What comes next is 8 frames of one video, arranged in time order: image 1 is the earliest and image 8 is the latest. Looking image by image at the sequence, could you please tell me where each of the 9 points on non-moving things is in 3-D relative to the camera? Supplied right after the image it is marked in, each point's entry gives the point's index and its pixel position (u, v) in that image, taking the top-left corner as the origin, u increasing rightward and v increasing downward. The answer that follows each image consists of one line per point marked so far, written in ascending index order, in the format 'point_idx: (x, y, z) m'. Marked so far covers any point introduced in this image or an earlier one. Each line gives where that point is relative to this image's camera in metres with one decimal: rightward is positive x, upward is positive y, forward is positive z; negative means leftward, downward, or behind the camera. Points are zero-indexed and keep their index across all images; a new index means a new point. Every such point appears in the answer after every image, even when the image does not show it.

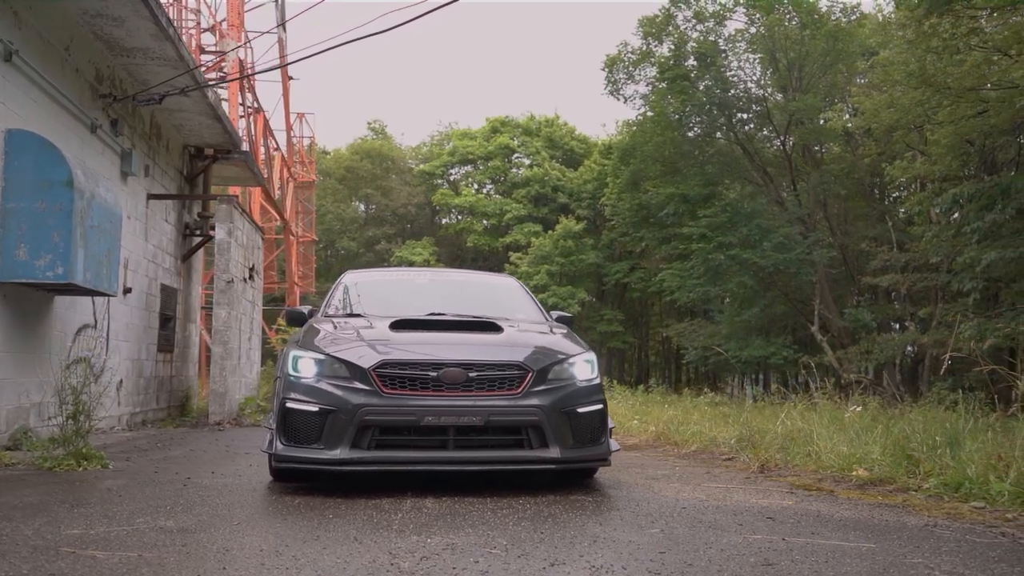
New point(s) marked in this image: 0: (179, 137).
0: (-4.5, +2.0, +11.5) m
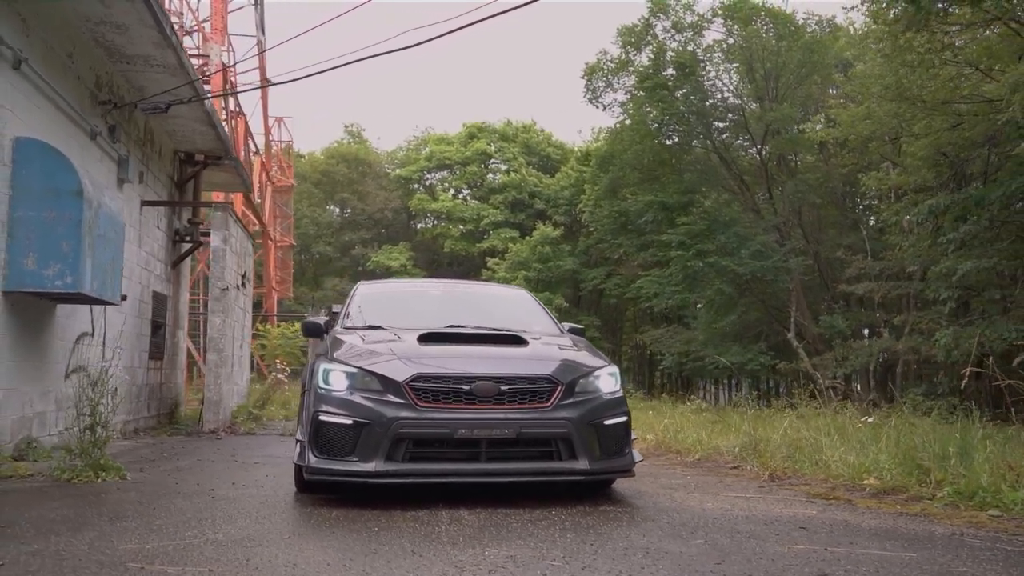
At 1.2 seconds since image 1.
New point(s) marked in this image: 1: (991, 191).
0: (-4.6, +1.9, +11.4) m
1: (+8.3, +1.7, +14.8) m
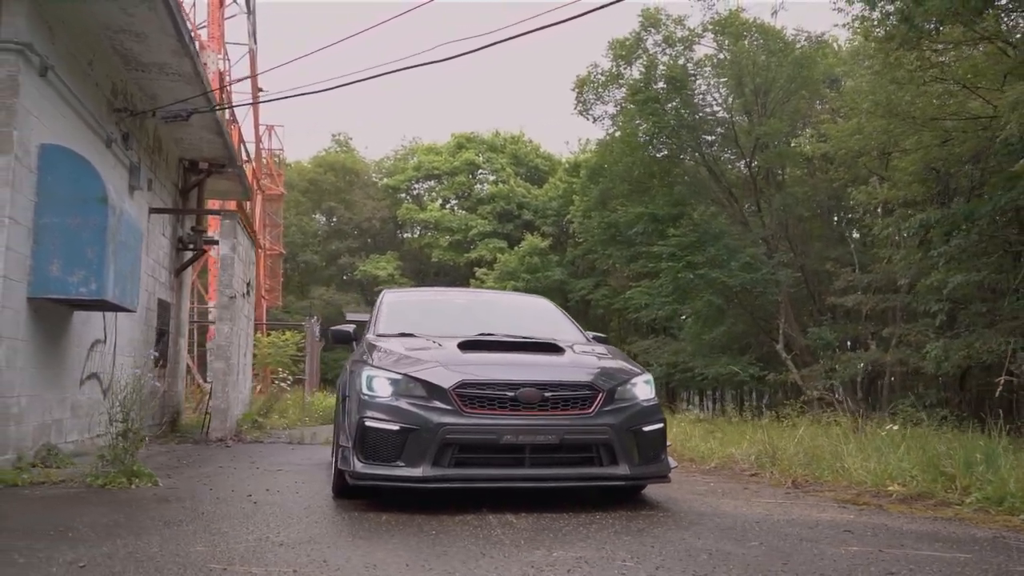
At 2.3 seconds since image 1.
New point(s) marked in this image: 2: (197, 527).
0: (-4.5, +1.8, +11.4) m
1: (+8.3, +1.5, +15.1) m
2: (-1.5, -1.1, +4.0) m
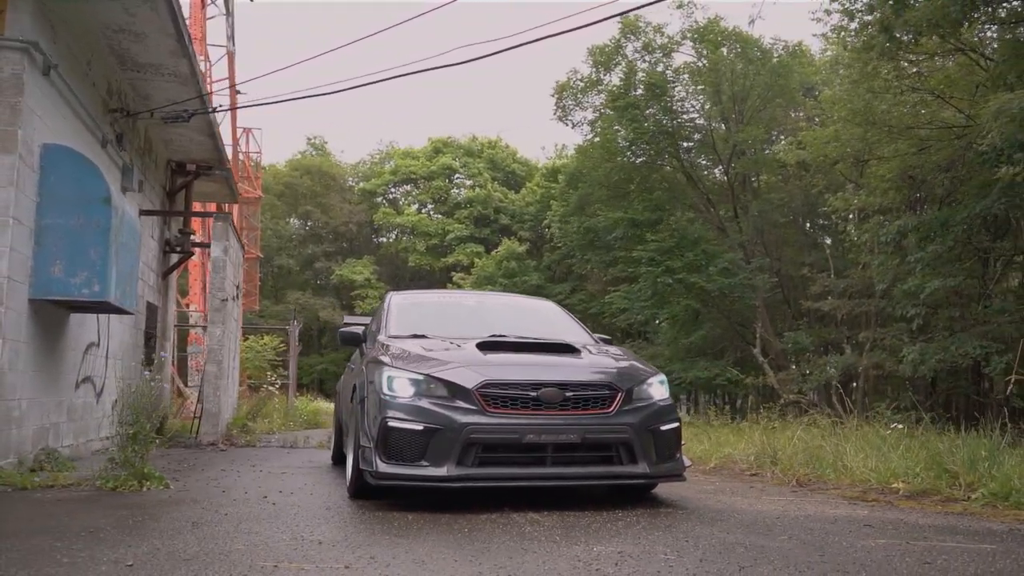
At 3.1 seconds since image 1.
0: (-4.6, +1.8, +11.3) m
1: (+8.1, +1.4, +15.5) m
2: (-1.3, -1.1, +4.0) m
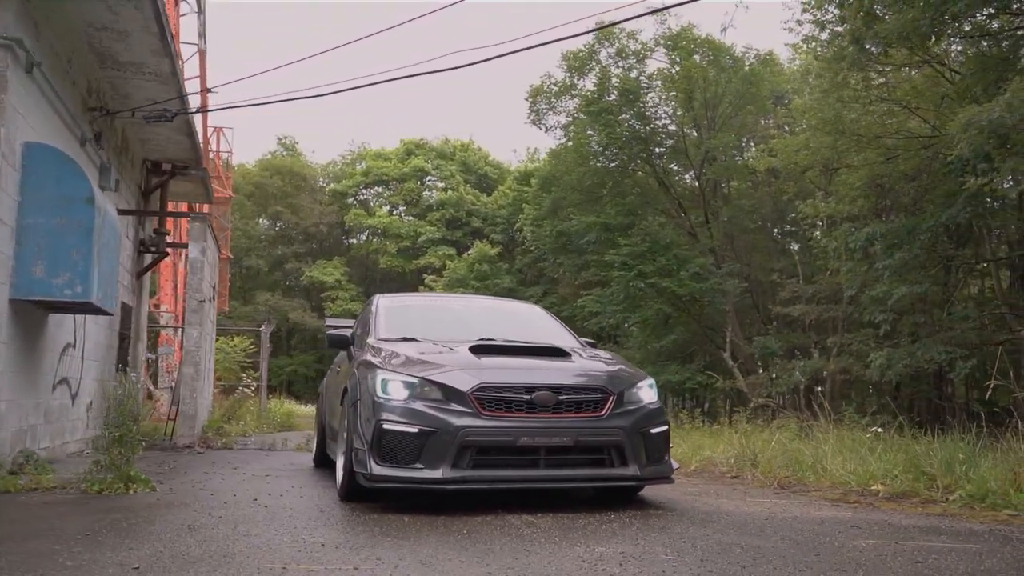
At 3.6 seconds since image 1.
0: (-4.9, +1.8, +11.2) m
1: (+7.6, +1.2, +15.9) m
2: (-1.3, -1.1, +4.0) m
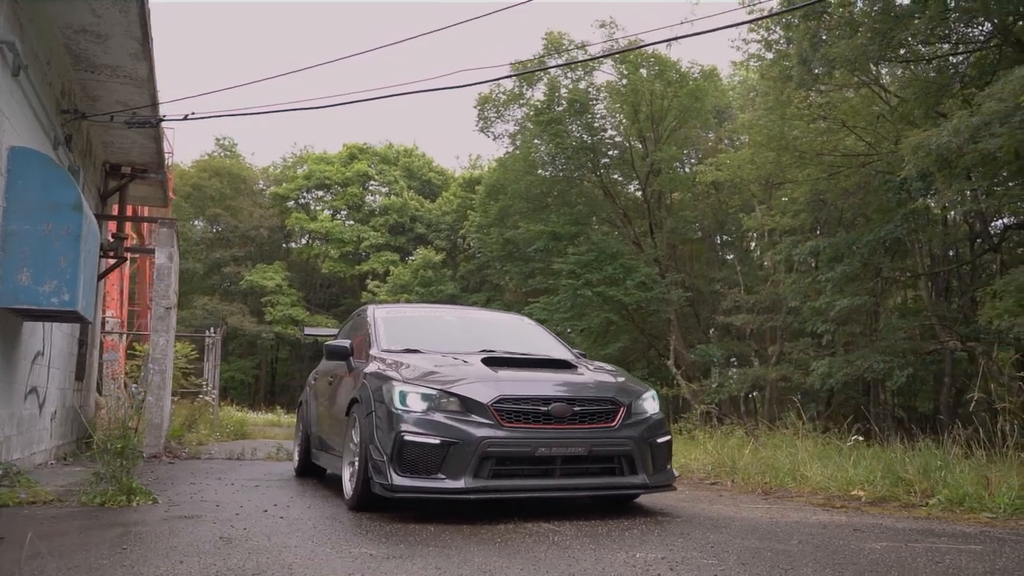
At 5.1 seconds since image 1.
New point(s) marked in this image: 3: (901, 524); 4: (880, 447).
0: (-5.3, +1.7, +11.0) m
1: (+6.8, +1.0, +16.6) m
2: (-1.2, -1.2, +4.0) m
3: (+2.1, -1.3, +4.7) m
4: (+3.1, -1.4, +7.2) m
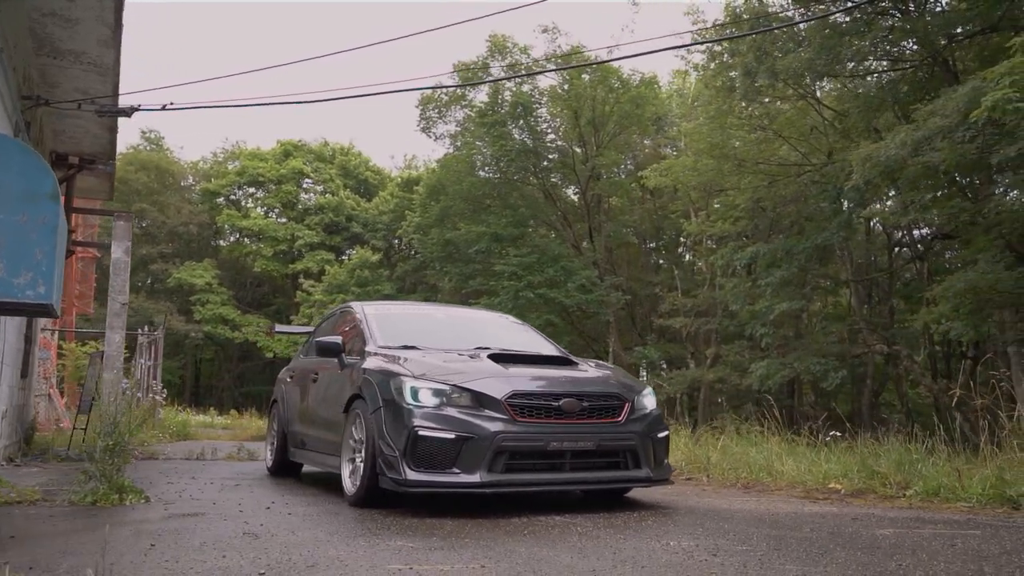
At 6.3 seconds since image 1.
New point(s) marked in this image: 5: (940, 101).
0: (-5.7, +1.8, +10.5) m
1: (+5.8, +0.9, +17.2) m
2: (-1.1, -1.2, +4.0) m
3: (+2.2, -1.3, +4.9) m
4: (+3.0, -1.4, +7.6) m
5: (+5.3, +2.3, +10.6) m
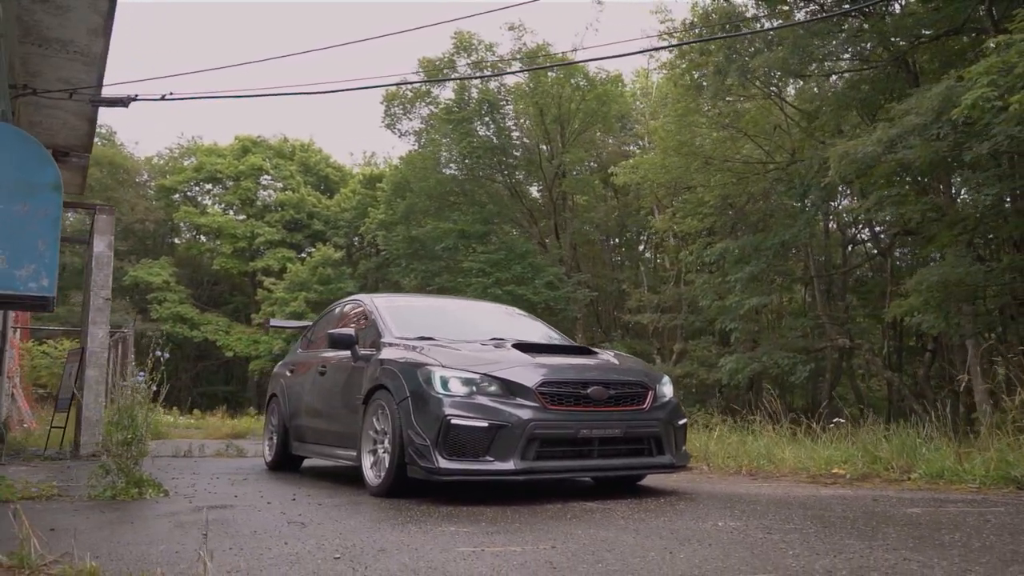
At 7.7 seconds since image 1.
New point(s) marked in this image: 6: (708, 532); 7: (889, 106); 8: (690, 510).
0: (-5.9, +1.8, +10.2) m
1: (+5.3, +1.0, +17.6) m
2: (-0.8, -1.1, +4.0) m
3: (+2.3, -1.2, +5.1) m
4: (+3.0, -1.3, +7.8) m
5: (+5.1, +2.4, +10.9) m
6: (+0.8, -1.0, +3.6) m
7: (+6.2, +3.0, +14.0) m
8: (+0.9, -1.2, +4.4) m
